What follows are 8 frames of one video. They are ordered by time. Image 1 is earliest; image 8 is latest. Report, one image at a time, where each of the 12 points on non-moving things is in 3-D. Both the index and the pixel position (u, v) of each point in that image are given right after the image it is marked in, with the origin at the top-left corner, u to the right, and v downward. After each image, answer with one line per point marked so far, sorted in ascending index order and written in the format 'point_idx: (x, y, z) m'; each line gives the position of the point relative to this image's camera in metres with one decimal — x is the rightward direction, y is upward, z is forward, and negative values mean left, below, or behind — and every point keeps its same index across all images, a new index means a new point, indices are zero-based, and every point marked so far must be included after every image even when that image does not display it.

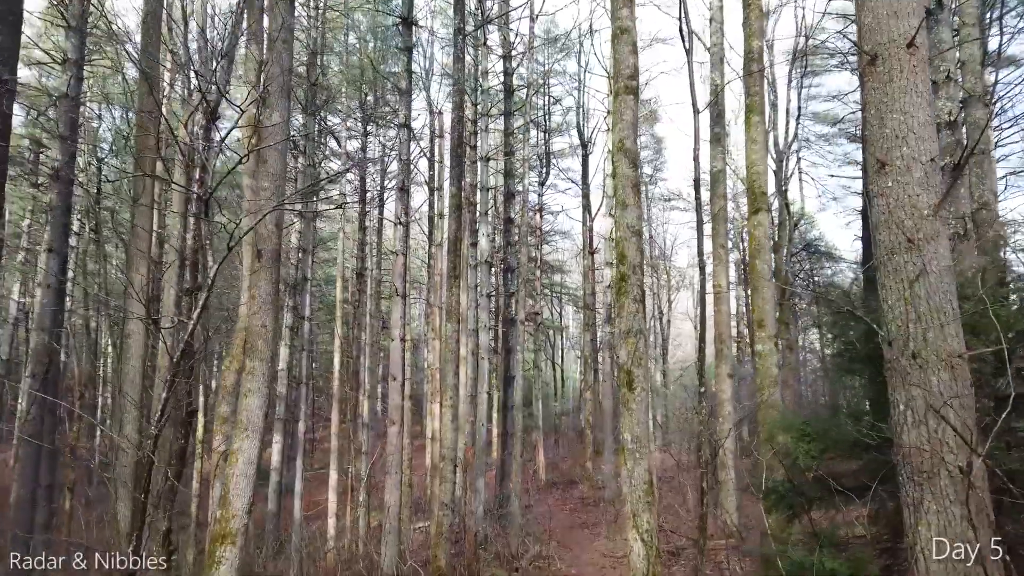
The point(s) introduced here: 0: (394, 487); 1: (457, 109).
0: (-1.6, -2.6, +9.9) m
1: (-0.8, +2.6, +10.4) m
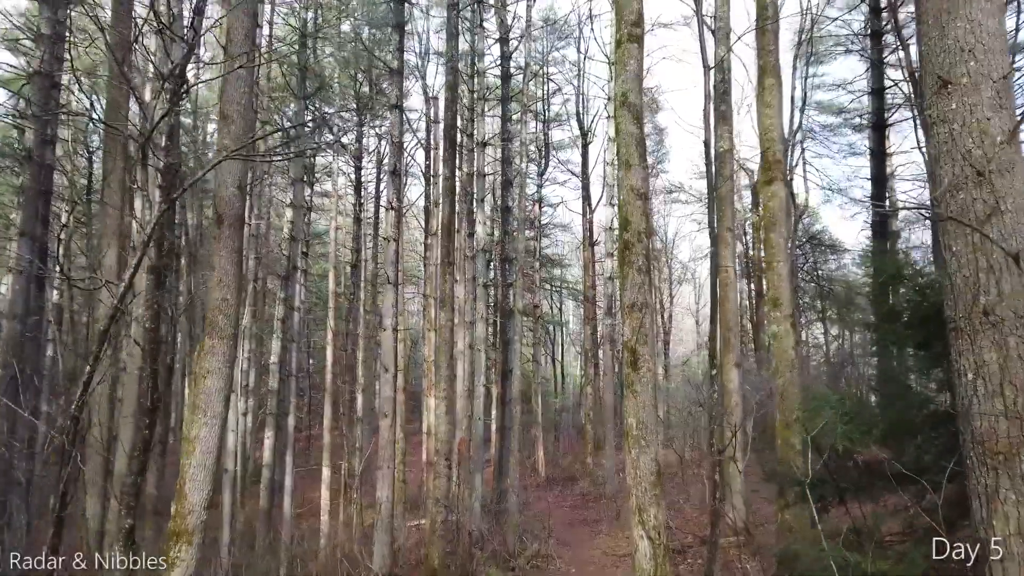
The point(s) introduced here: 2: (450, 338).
0: (-1.7, -2.5, +9.5) m
1: (-0.8, +2.8, +10.0) m
2: (-0.8, -0.6, +9.1) m
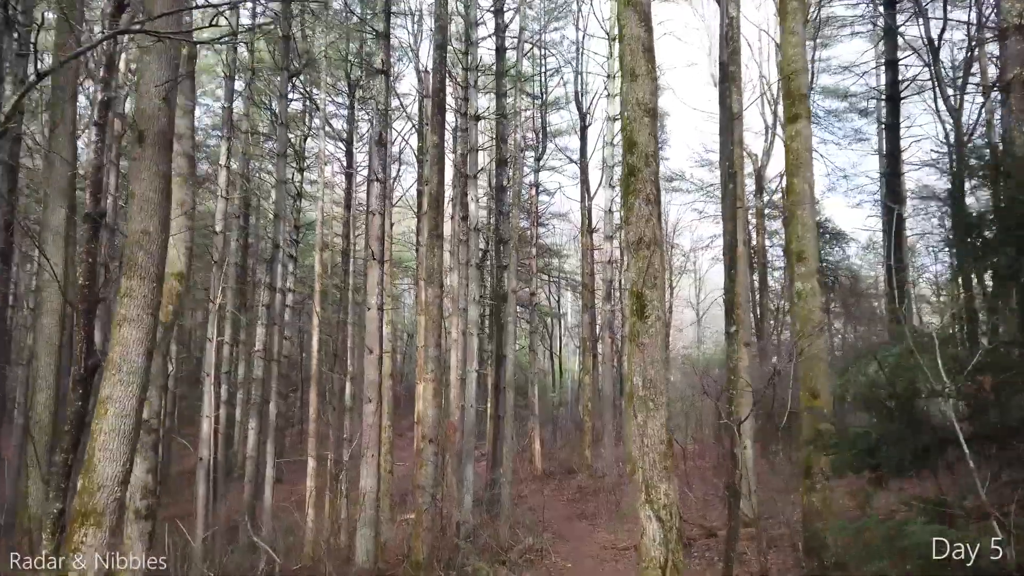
0: (-1.7, -2.2, +8.9) m
1: (-0.9, +3.0, +9.4) m
2: (-0.8, -0.3, +8.5) m
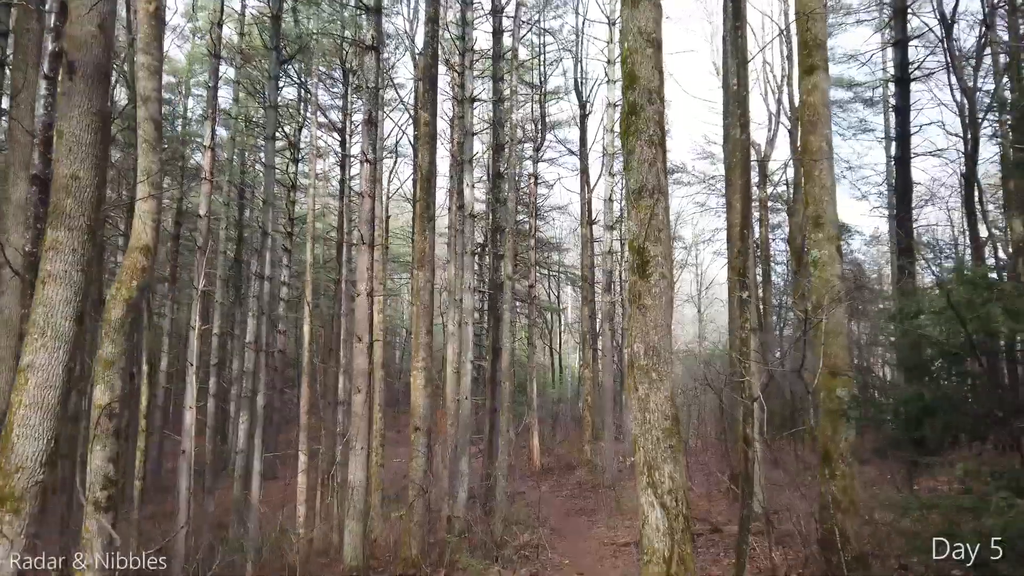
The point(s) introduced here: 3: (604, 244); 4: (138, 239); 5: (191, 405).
0: (-1.8, -2.0, +8.5) m
1: (-1.0, +3.2, +9.0) m
2: (-0.9, -0.1, +8.1) m
3: (+1.9, +0.9, +15.3) m
4: (-2.9, +0.4, +5.6) m
5: (-4.0, -1.4, +9.0) m
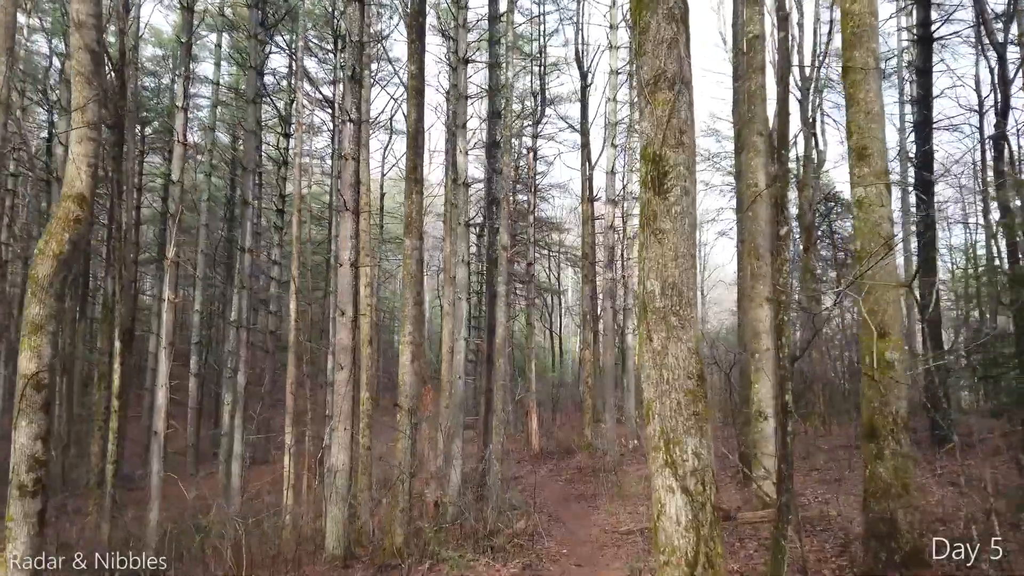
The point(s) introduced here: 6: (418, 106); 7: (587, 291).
0: (-1.9, -1.7, +7.9) m
1: (-1.0, +3.6, +8.3) m
2: (-1.0, +0.2, +7.5) m
3: (+1.9, +1.4, +14.6) m
4: (-3.0, +0.7, +4.9) m
5: (-4.0, -1.1, +8.5) m
6: (-1.0, +1.9, +7.6) m
7: (+1.7, -0.1, +16.5) m
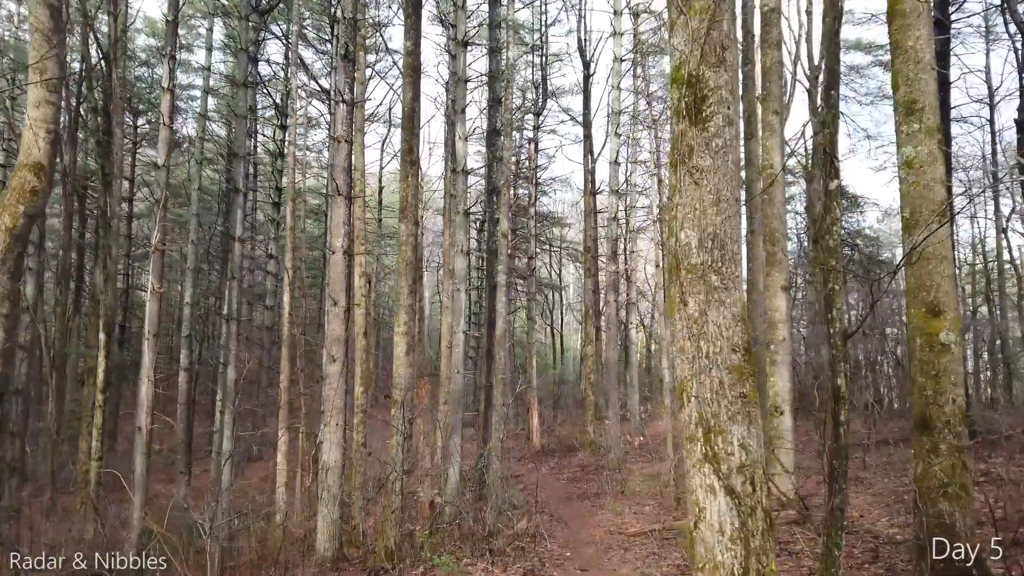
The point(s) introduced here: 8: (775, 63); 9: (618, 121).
0: (-1.9, -1.6, +7.6) m
1: (-1.0, +3.7, +7.9) m
2: (-1.0, +0.3, +7.1) m
3: (+1.9, +1.5, +14.3) m
4: (-3.0, +0.8, +4.6) m
5: (-4.0, -1.0, +8.1) m
6: (-1.0, +2.0, +7.2) m
7: (+1.7, +0.1, +16.1) m
8: (+2.4, +2.1, +6.9) m
9: (+2.1, +3.2, +14.2) m
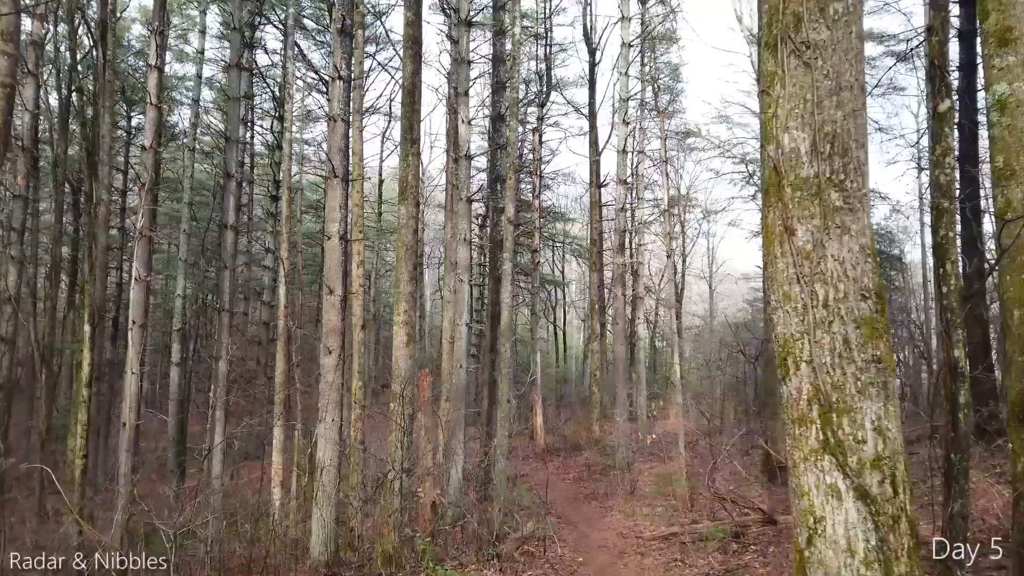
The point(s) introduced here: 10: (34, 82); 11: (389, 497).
0: (-1.8, -1.4, +7.1) m
1: (-1.0, +3.8, +7.5) m
2: (-0.9, +0.4, +6.7) m
3: (+2.0, +1.6, +13.8) m
4: (-2.9, +0.9, +4.1) m
5: (-3.9, -0.9, +7.6) m
6: (-0.9, +2.1, +6.8) m
7: (+1.8, +0.2, +15.7) m
8: (+2.5, +2.2, +6.4) m
9: (+2.2, +3.3, +13.8) m
10: (-6.4, +2.8, +9.8) m
11: (-1.0, -1.8, +6.2) m
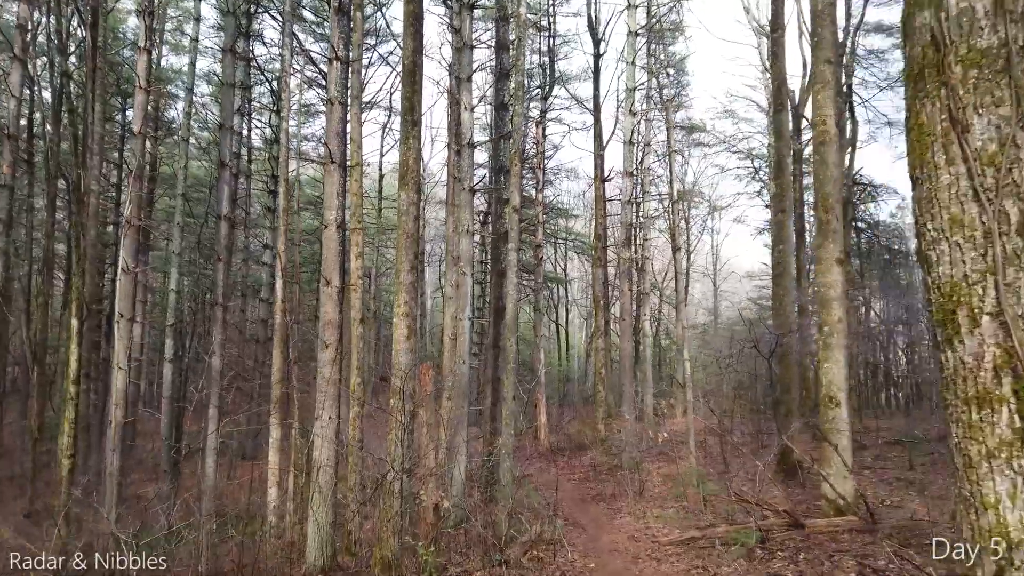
0: (-1.7, -1.4, +6.8) m
1: (-0.9, +3.9, +7.1) m
2: (-0.8, +0.5, +6.3) m
3: (+2.0, +1.7, +13.5) m
4: (-2.8, +1.0, +3.8) m
5: (-3.9, -0.8, +7.3) m
6: (-0.9, +2.2, +6.5) m
7: (+1.8, +0.3, +15.4) m
8: (+2.6, +2.3, +6.1) m
9: (+2.2, +3.4, +13.4) m
10: (-6.4, +2.9, +9.5) m
11: (-1.0, -1.7, +5.8) m
